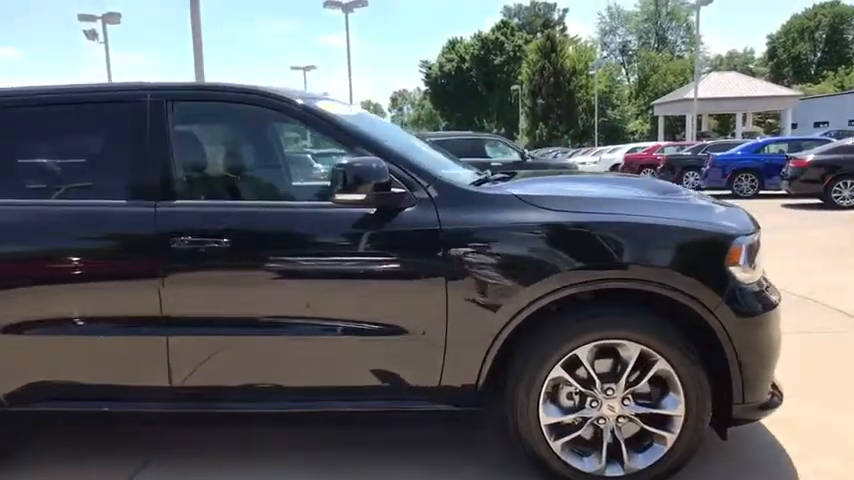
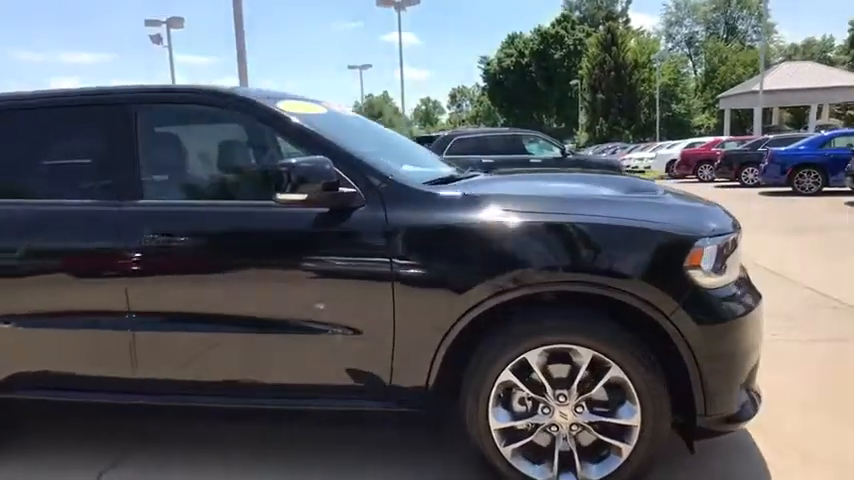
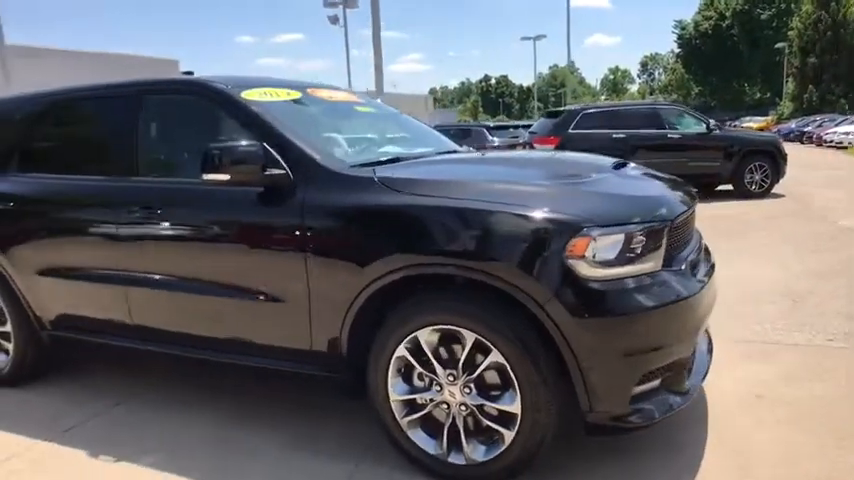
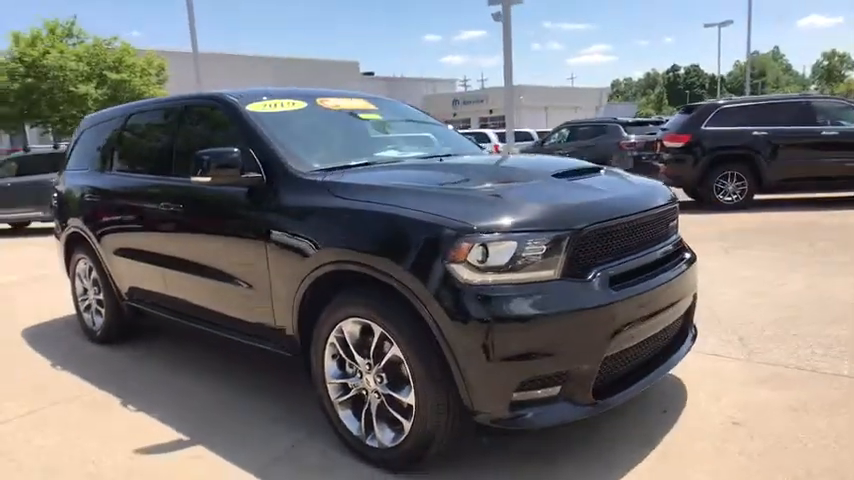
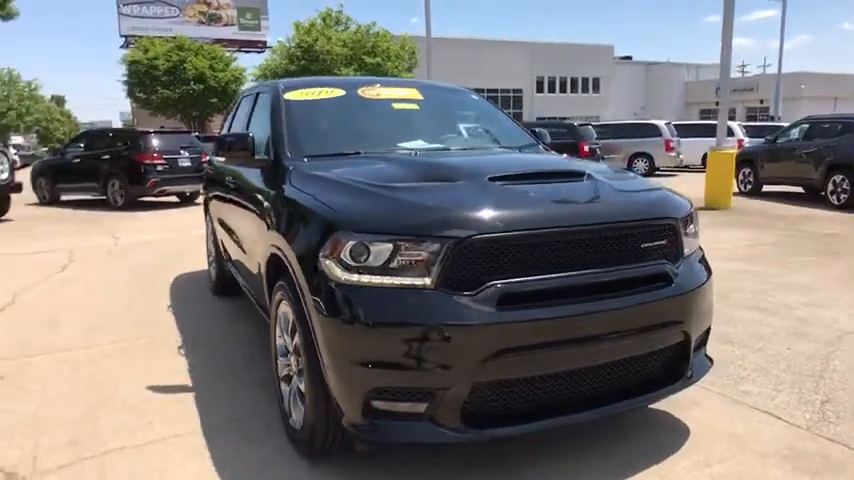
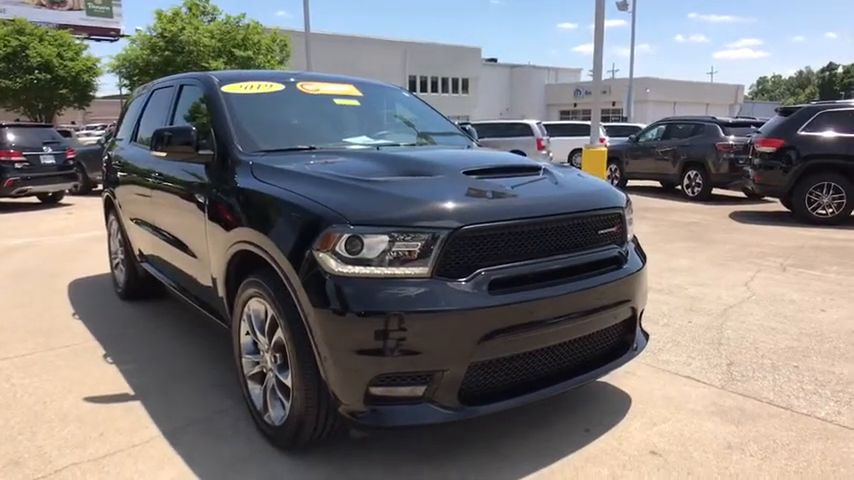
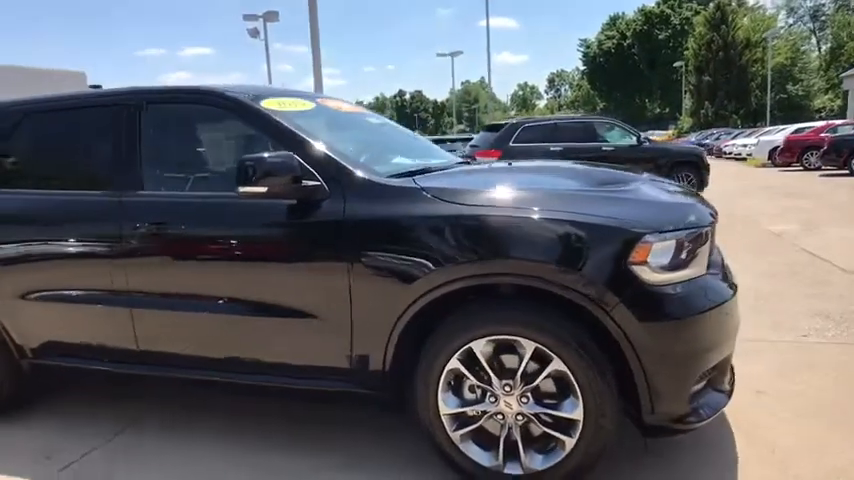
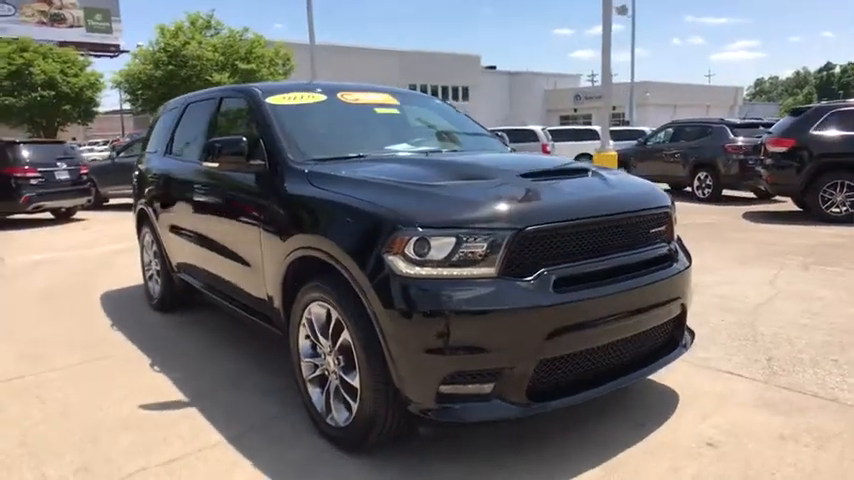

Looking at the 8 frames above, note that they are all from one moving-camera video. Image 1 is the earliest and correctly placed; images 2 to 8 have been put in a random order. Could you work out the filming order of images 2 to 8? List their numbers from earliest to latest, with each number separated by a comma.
2, 7, 3, 4, 8, 6, 5
